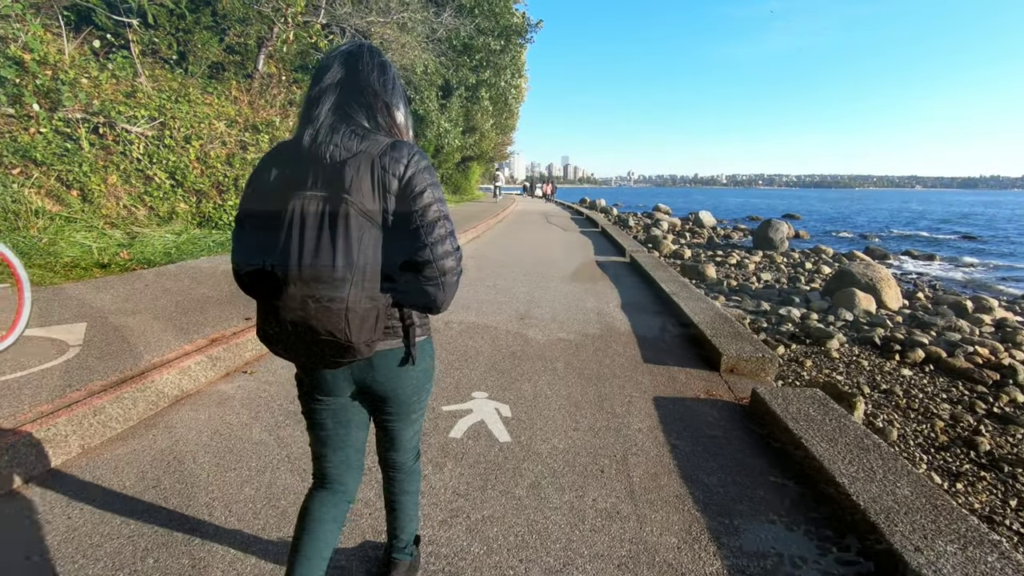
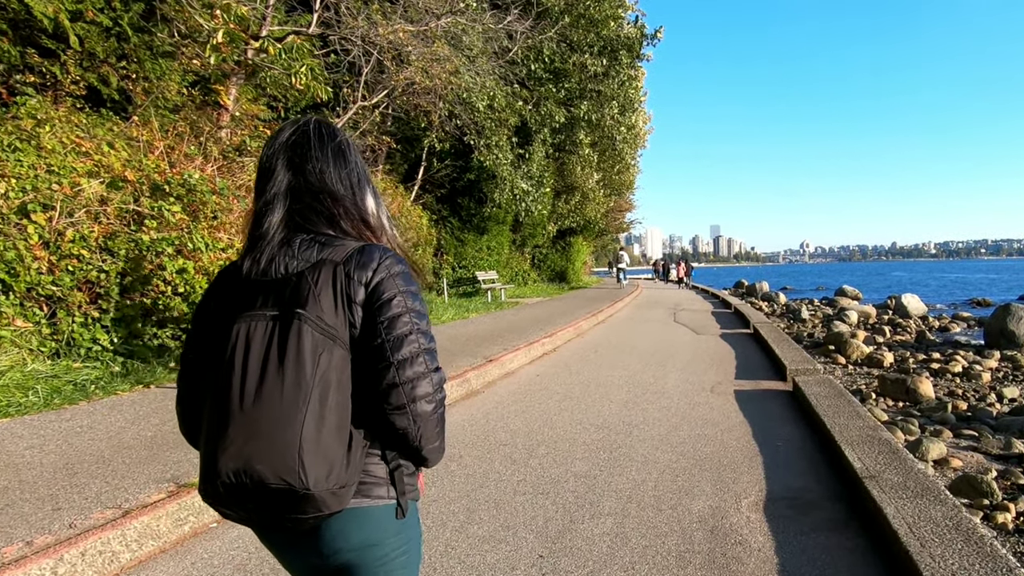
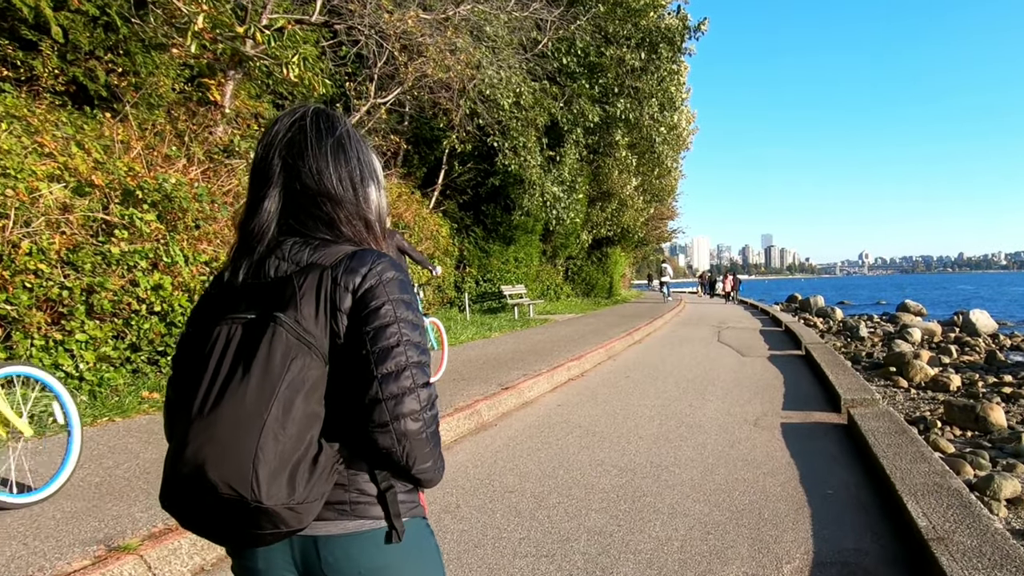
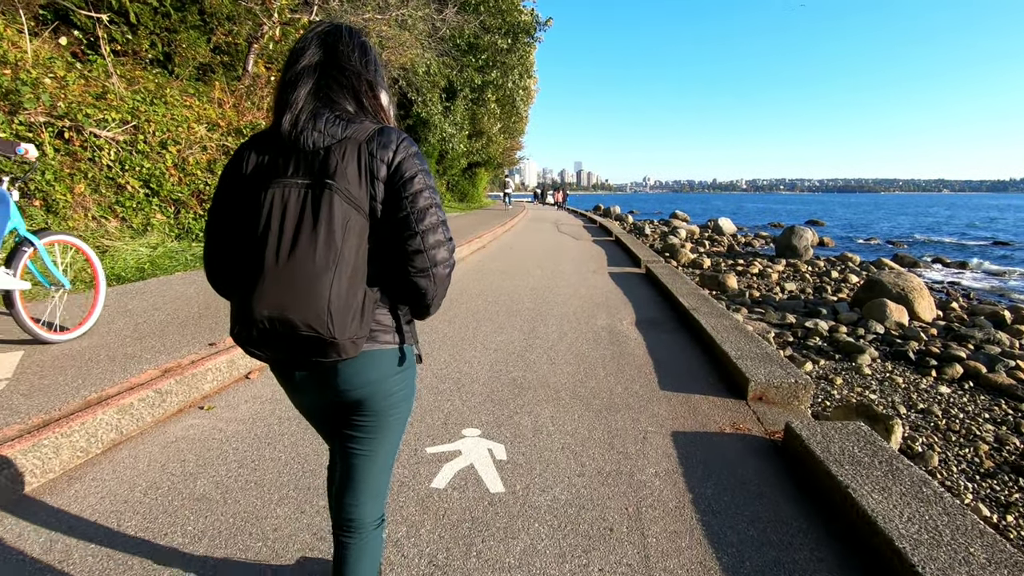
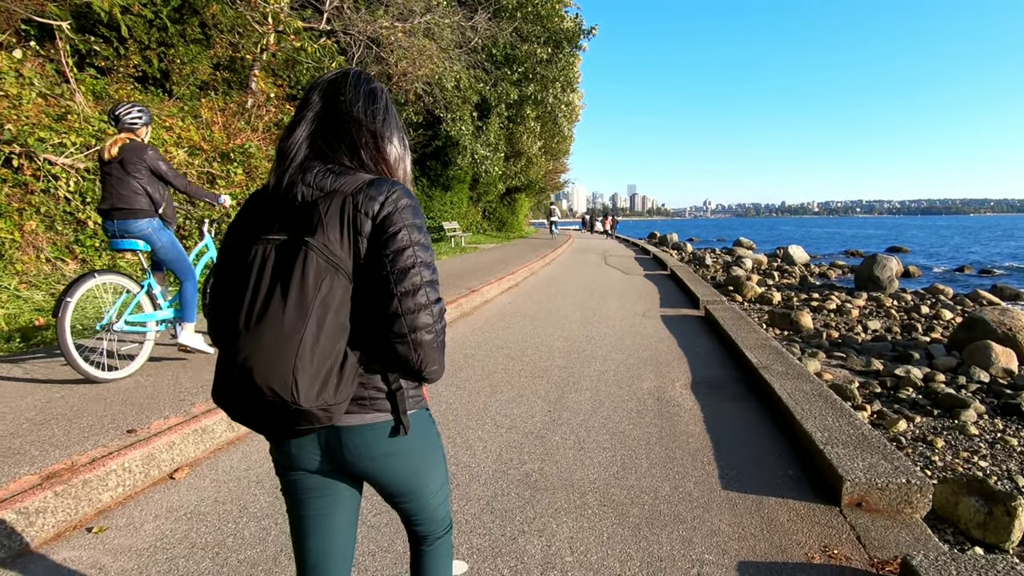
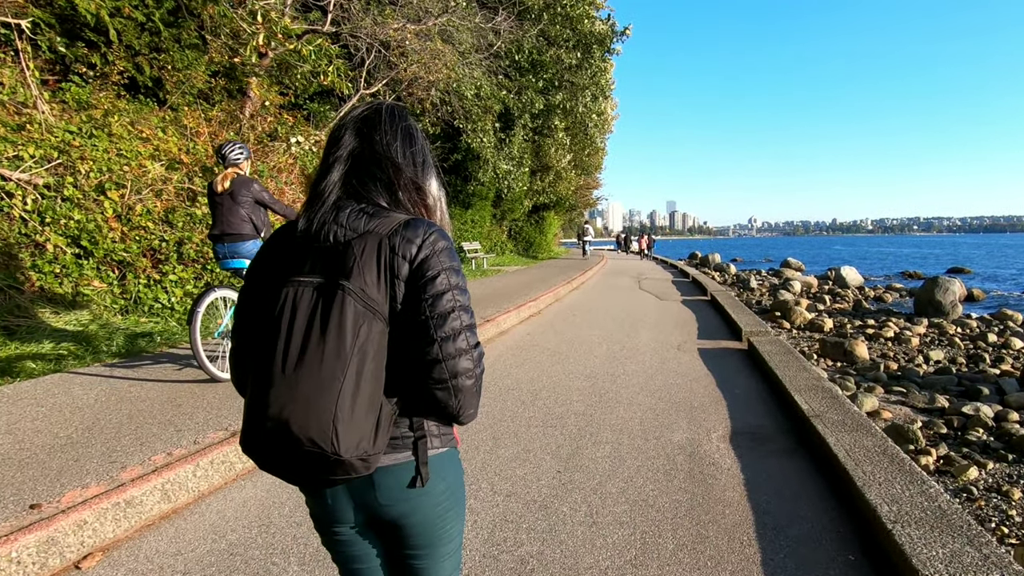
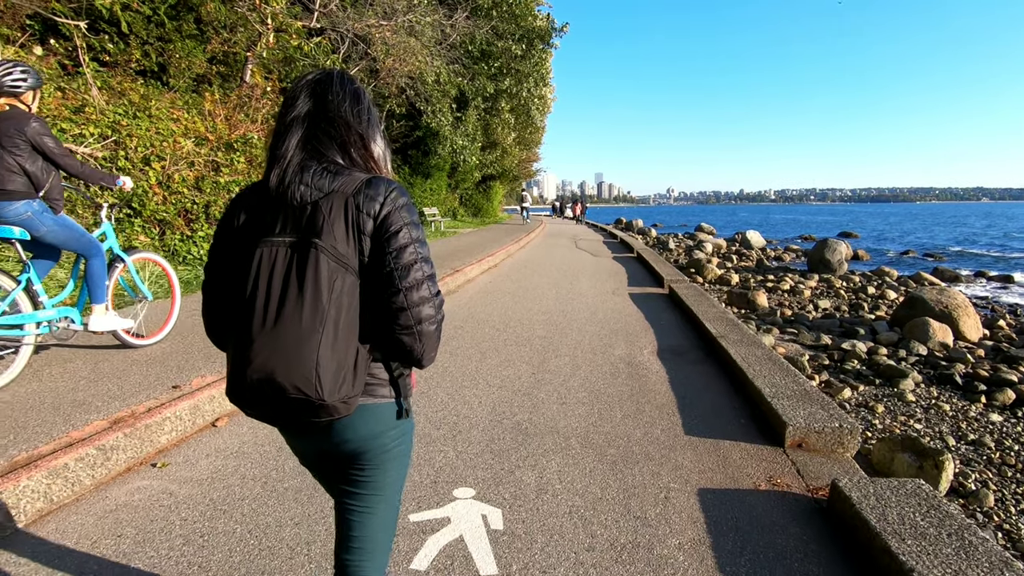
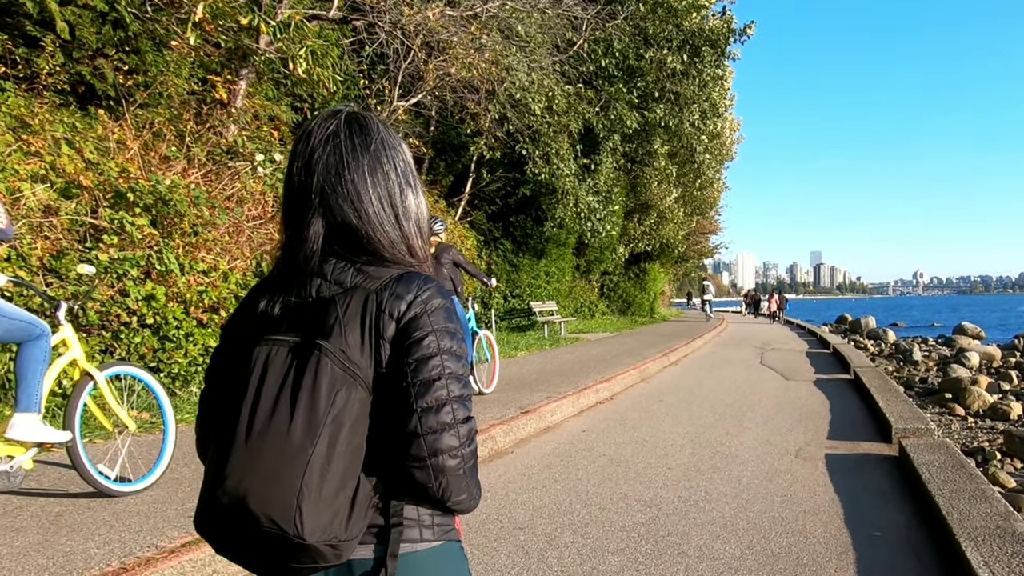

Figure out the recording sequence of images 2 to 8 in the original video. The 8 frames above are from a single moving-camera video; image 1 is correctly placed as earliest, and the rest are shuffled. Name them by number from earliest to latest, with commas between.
4, 7, 5, 6, 2, 3, 8
